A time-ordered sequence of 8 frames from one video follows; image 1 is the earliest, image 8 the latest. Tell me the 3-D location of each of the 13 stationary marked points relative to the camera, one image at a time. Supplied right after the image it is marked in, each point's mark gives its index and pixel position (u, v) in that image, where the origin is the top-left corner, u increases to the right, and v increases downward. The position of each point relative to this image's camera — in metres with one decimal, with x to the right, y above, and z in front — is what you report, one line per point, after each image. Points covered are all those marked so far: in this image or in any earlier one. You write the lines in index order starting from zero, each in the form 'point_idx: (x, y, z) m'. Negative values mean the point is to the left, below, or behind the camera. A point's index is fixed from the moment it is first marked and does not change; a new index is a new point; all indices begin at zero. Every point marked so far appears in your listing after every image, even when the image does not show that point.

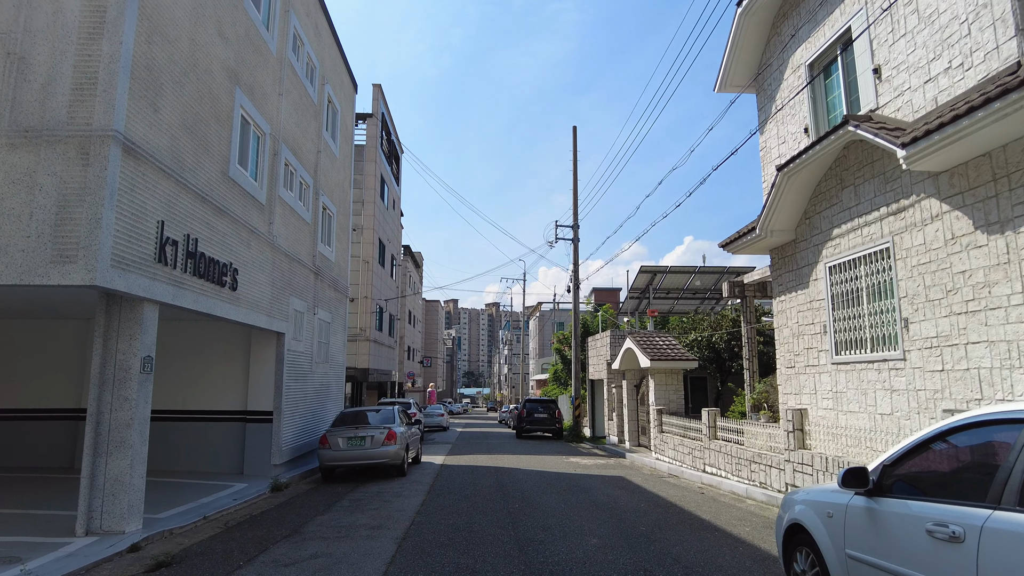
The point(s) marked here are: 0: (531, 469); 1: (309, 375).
0: (+0.5, -4.4, +15.0) m
1: (-4.8, -2.0, +14.5) m
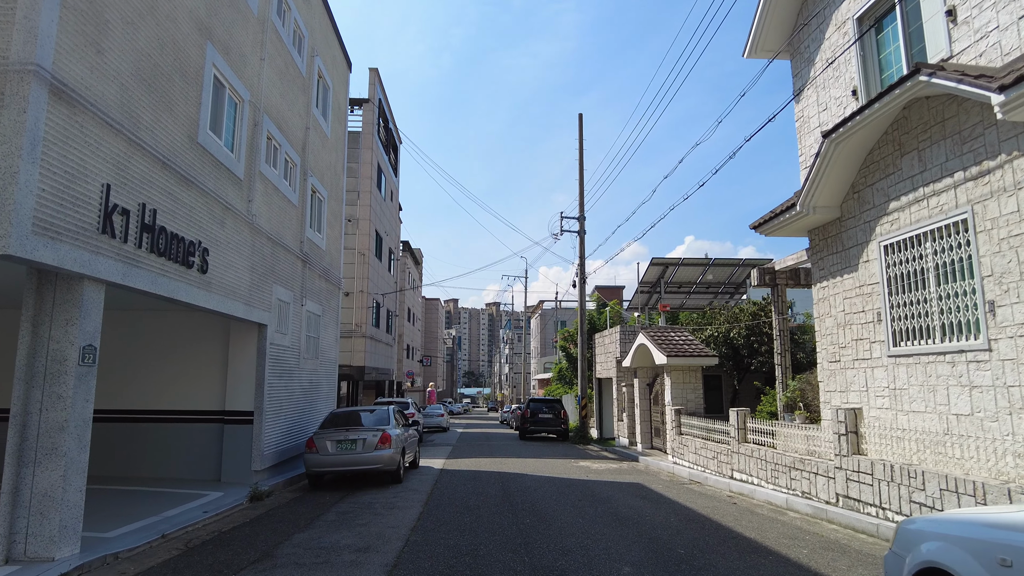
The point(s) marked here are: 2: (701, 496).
0: (+0.6, -4.2, +13.8) m
1: (-4.7, -1.8, +13.3) m
2: (+3.3, -3.6, +10.7) m
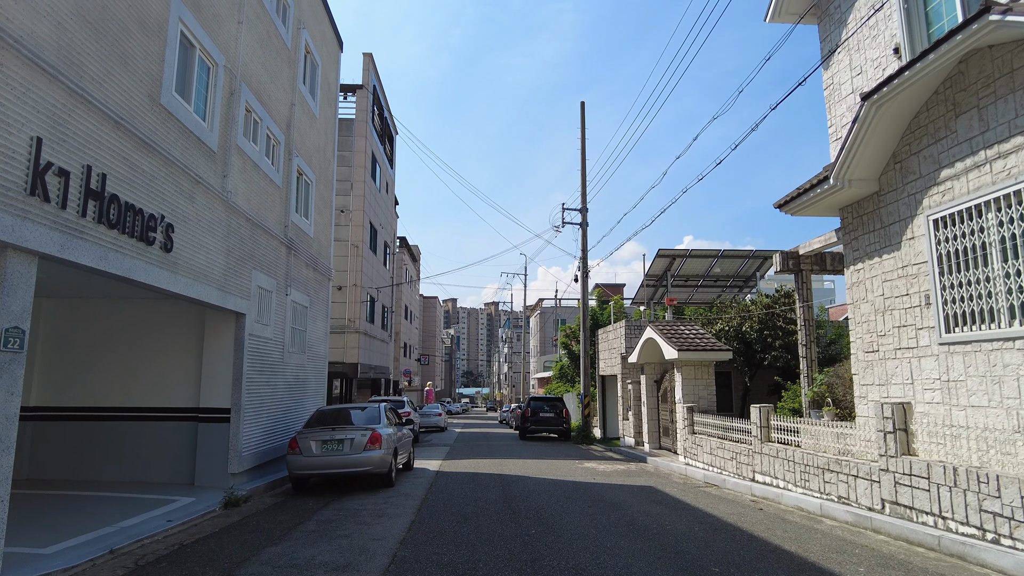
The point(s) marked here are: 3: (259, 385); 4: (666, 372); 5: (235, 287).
0: (+0.6, -3.9, +12.8) m
1: (-4.6, -1.5, +12.3) m
2: (+3.3, -3.4, +9.7) m
3: (-4.6, -1.8, +11.2) m
4: (+4.3, -2.3, +17.2) m
5: (-4.5, 0.0, +10.1) m
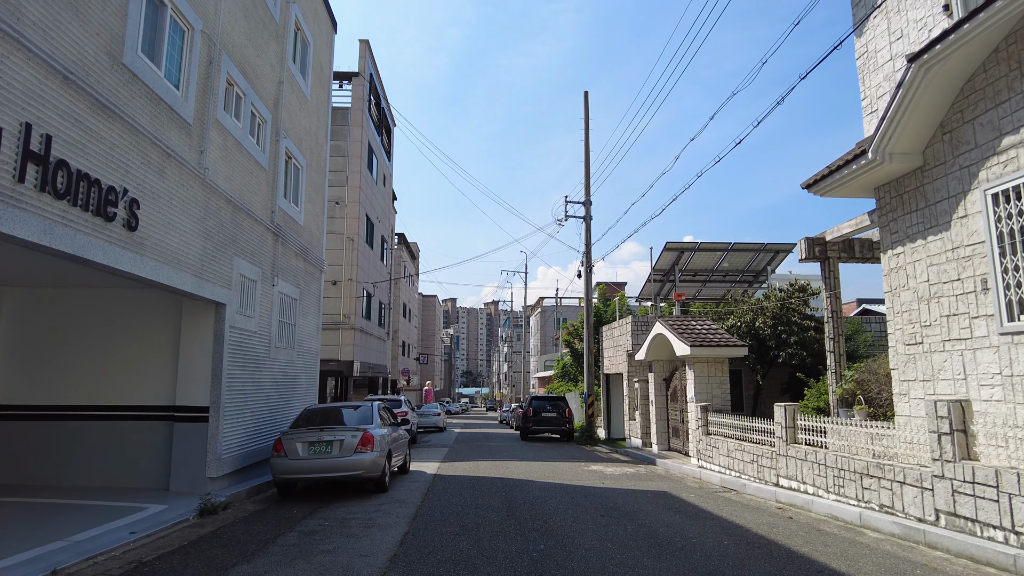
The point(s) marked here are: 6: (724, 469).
0: (+0.7, -3.7, +11.9) m
1: (-4.6, -1.4, +11.4) m
2: (+3.4, -3.2, +8.9) m
3: (-4.5, -1.6, +10.3) m
4: (+4.3, -2.1, +16.4) m
5: (-4.5, +0.2, +9.3) m
6: (+4.1, -3.5, +12.0) m
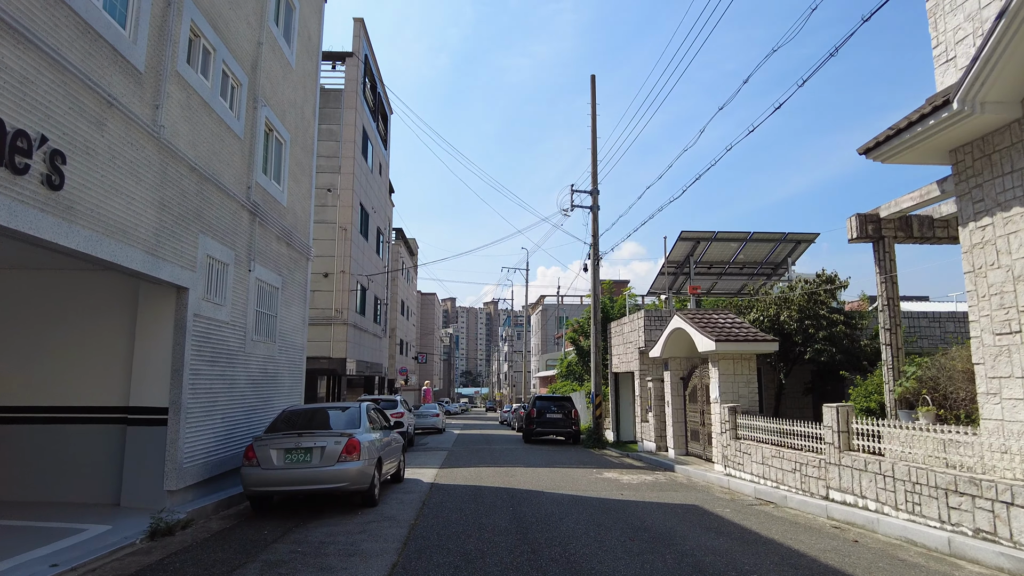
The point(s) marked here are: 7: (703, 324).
0: (+0.8, -3.5, +10.6) m
1: (-4.5, -1.1, +10.1) m
2: (+3.5, -2.9, +7.6) m
3: (-4.4, -1.3, +9.0) m
4: (+4.4, -1.9, +15.0) m
5: (-4.4, +0.4, +7.9) m
6: (+4.2, -3.3, +10.7) m
7: (+4.3, -0.8, +13.9) m
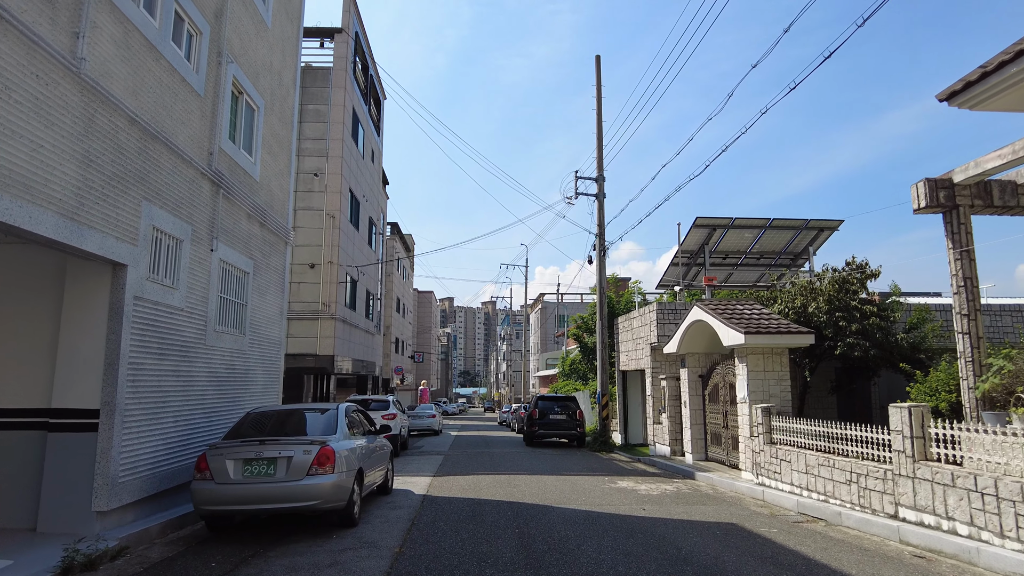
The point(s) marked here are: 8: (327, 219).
0: (+0.9, -3.2, +9.2) m
1: (-4.4, -0.9, +8.6) m
2: (+3.6, -2.7, +6.1) m
3: (-4.3, -1.1, +7.5) m
4: (+4.5, -1.6, +13.6) m
5: (-4.3, +0.7, +6.5) m
6: (+4.3, -3.0, +9.3) m
7: (+4.3, -0.5, +12.5) m
8: (-6.0, +2.2, +19.9) m
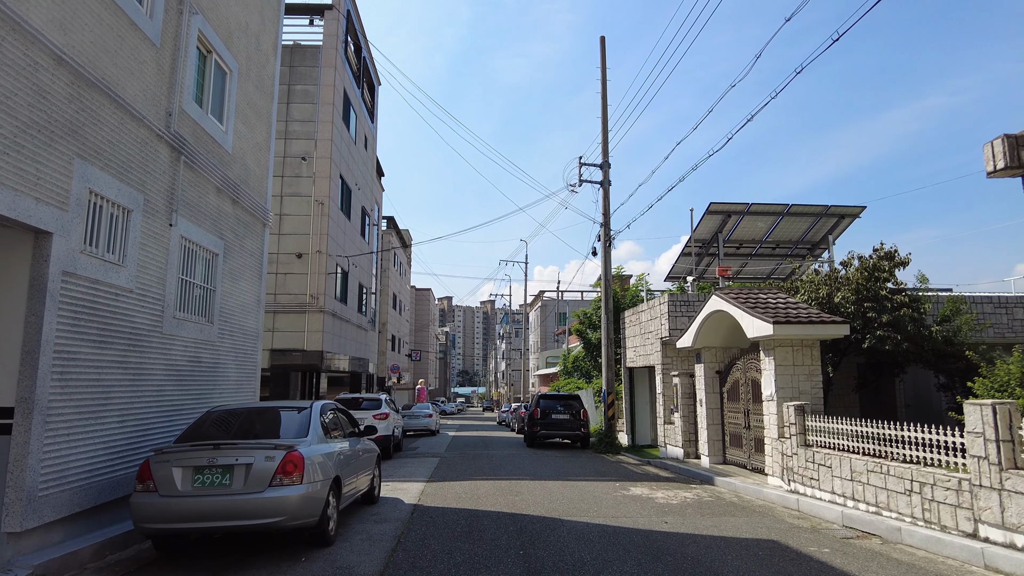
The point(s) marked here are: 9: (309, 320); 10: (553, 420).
0: (+0.9, -3.0, +8.0) m
1: (-4.4, -0.6, +7.5) m
2: (+3.6, -2.4, +5.0) m
3: (-4.3, -0.8, +6.4) m
4: (+4.5, -1.4, +12.5) m
5: (-4.2, +1.0, +5.3) m
6: (+4.3, -2.8, +8.1) m
7: (+4.4, -0.3, +11.3) m
8: (-5.9, +2.5, +18.8) m
9: (-6.0, -1.0, +18.3) m
10: (+1.3, -4.1, +19.3) m
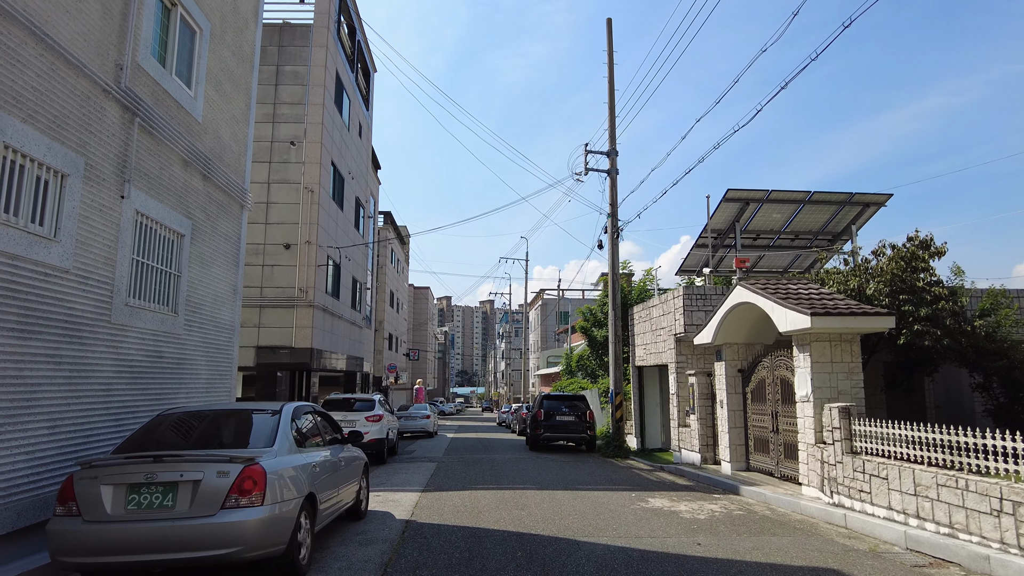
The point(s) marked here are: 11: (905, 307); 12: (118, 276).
0: (+1.0, -2.8, +6.9) m
1: (-4.3, -0.4, +6.3) m
2: (+3.7, -2.2, +3.9) m
3: (-4.2, -0.6, +5.2) m
4: (+4.6, -1.2, +11.3) m
5: (-4.2, +1.2, +4.2) m
6: (+4.4, -2.6, +7.0) m
7: (+4.5, -0.1, +10.2) m
8: (-5.9, +2.6, +17.6) m
9: (-5.9, -0.8, +17.2) m
10: (+1.4, -3.9, +18.1) m
11: (+7.9, -0.4, +12.3) m
12: (-4.3, +0.1, +6.8) m
